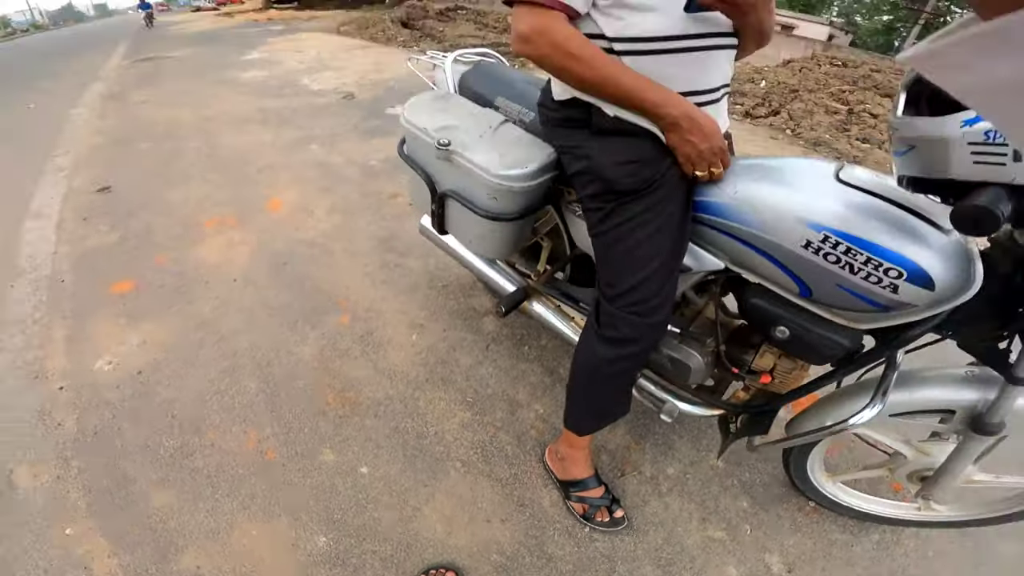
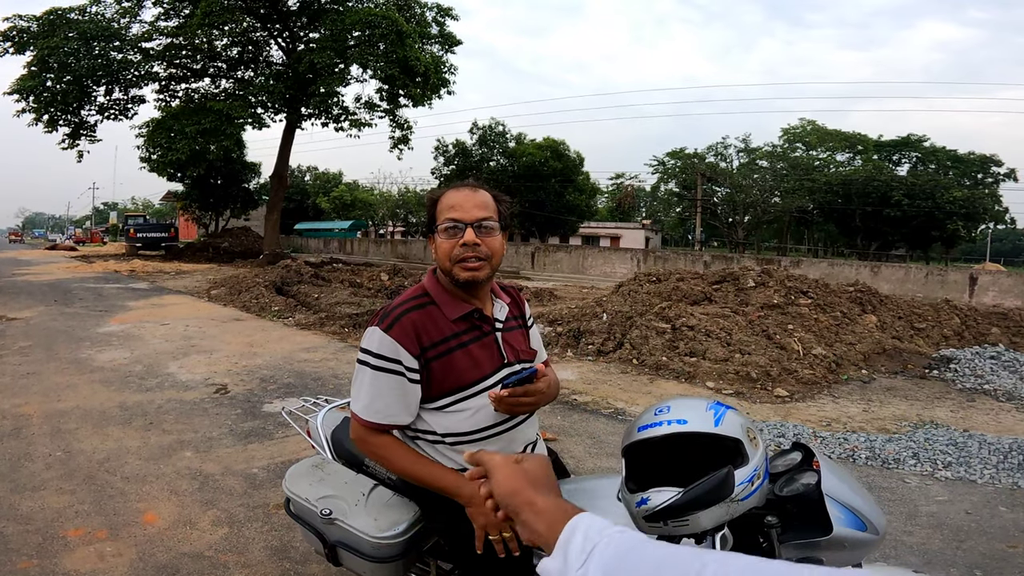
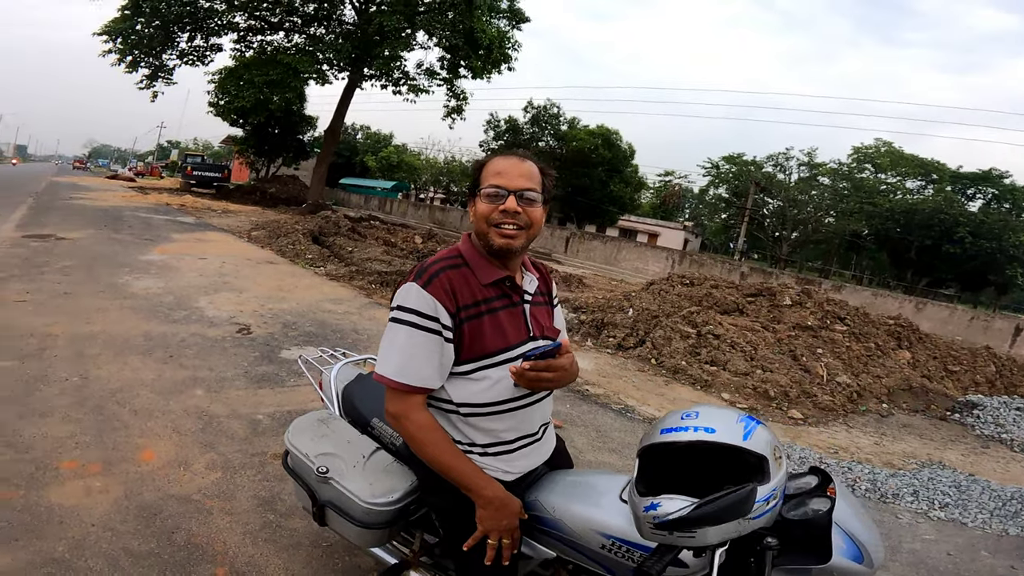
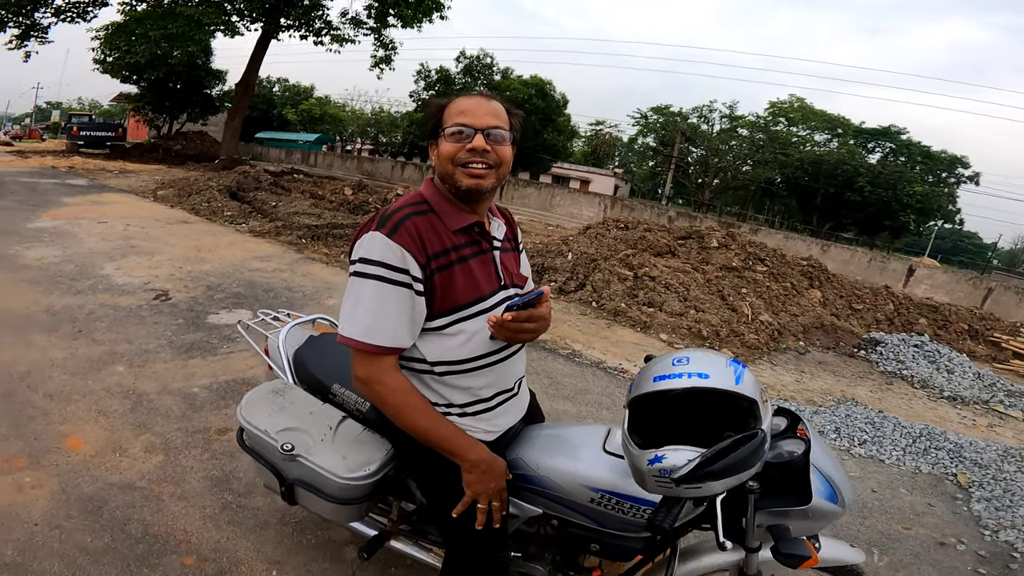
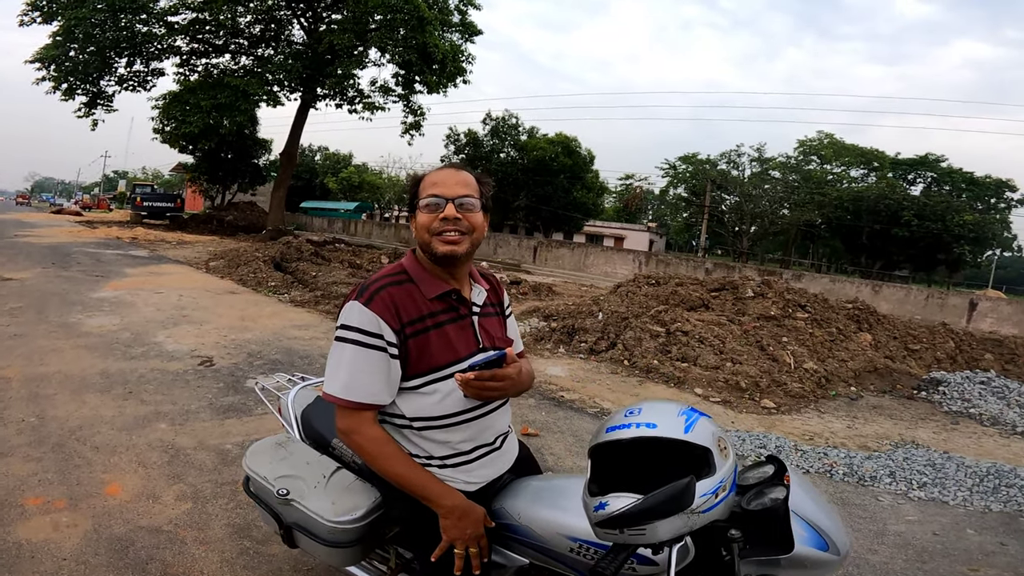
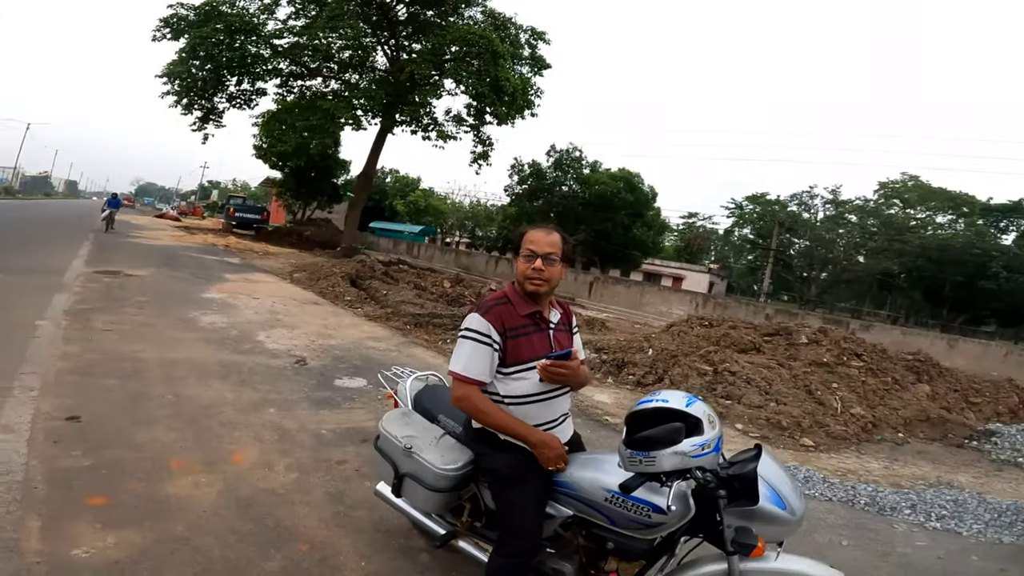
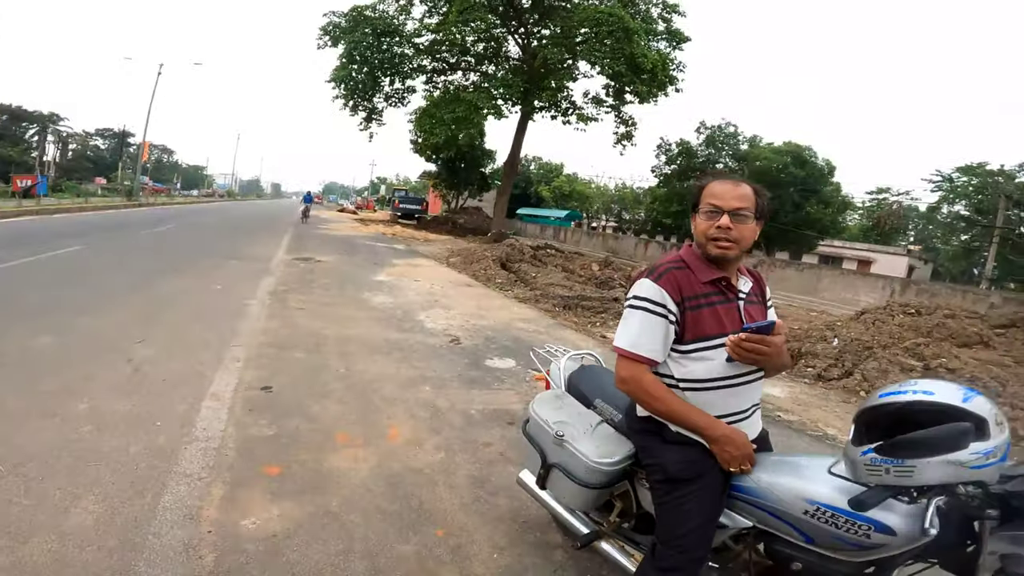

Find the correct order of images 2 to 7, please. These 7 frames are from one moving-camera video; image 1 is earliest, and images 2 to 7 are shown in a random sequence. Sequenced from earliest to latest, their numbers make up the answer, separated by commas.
7, 6, 2, 5, 4, 3
